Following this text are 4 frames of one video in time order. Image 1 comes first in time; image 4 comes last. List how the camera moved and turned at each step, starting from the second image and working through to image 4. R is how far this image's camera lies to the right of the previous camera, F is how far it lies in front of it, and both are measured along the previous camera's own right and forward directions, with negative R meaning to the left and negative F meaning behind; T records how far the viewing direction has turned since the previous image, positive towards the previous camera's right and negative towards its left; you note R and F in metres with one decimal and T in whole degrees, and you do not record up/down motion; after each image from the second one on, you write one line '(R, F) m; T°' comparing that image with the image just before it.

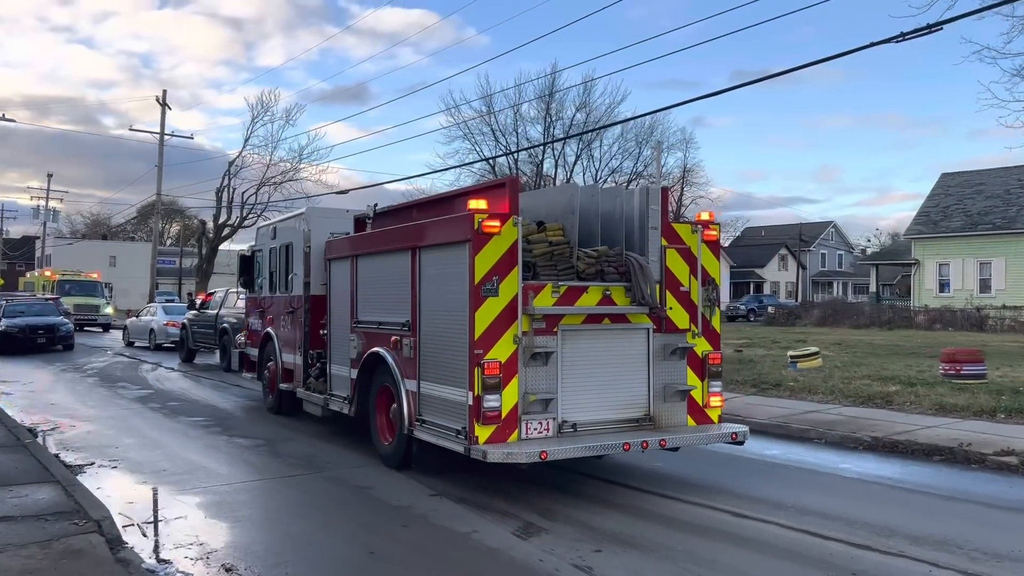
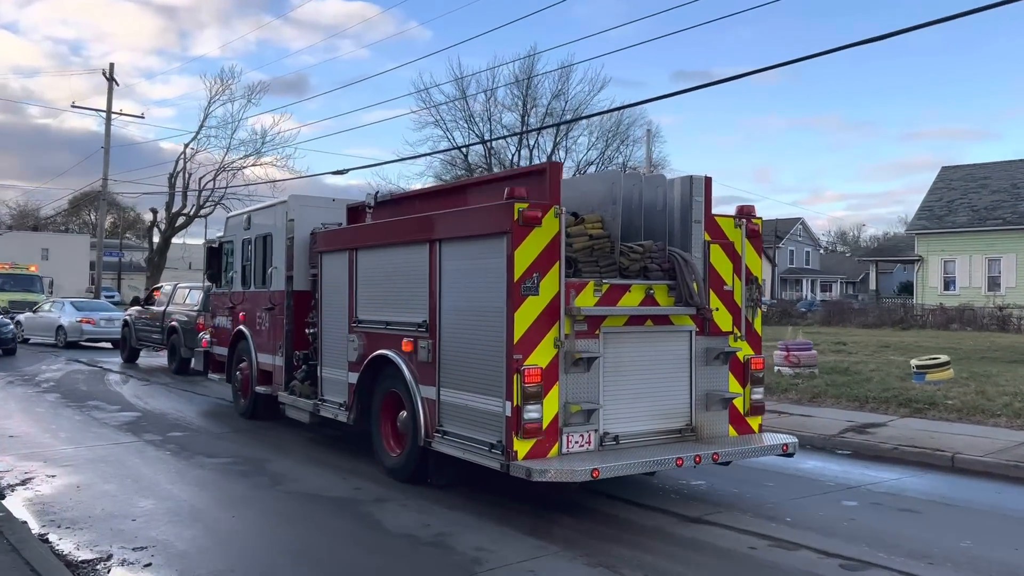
(-0.8, +1.1) m; +4°
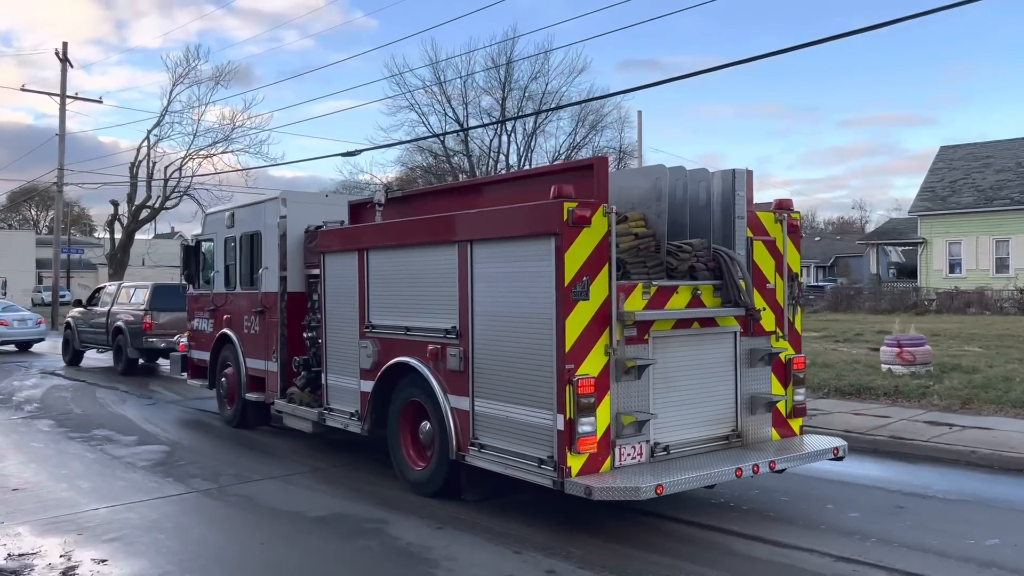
(-0.7, +0.8) m; +3°
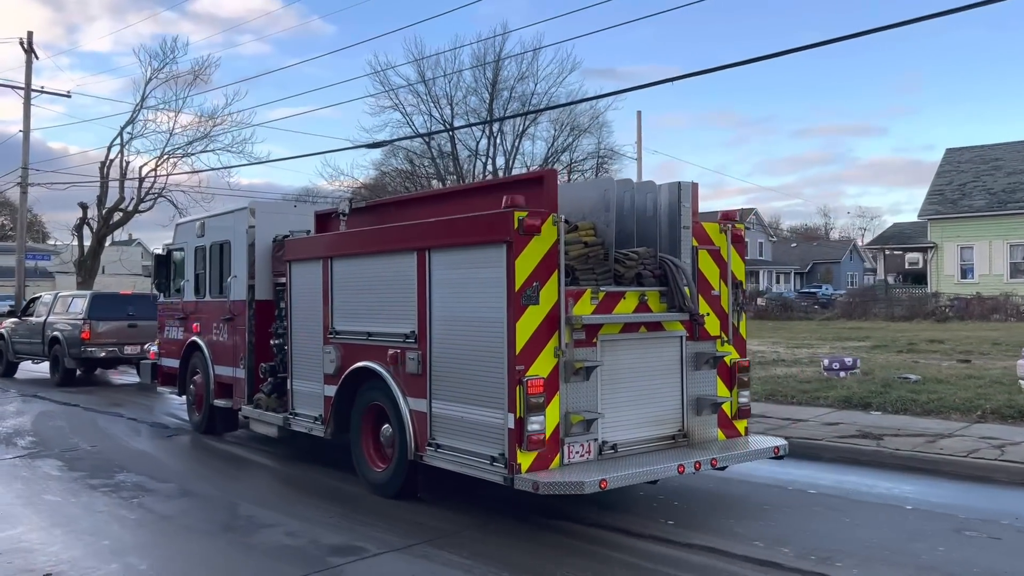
(+0.7, +0.1) m; -3°
